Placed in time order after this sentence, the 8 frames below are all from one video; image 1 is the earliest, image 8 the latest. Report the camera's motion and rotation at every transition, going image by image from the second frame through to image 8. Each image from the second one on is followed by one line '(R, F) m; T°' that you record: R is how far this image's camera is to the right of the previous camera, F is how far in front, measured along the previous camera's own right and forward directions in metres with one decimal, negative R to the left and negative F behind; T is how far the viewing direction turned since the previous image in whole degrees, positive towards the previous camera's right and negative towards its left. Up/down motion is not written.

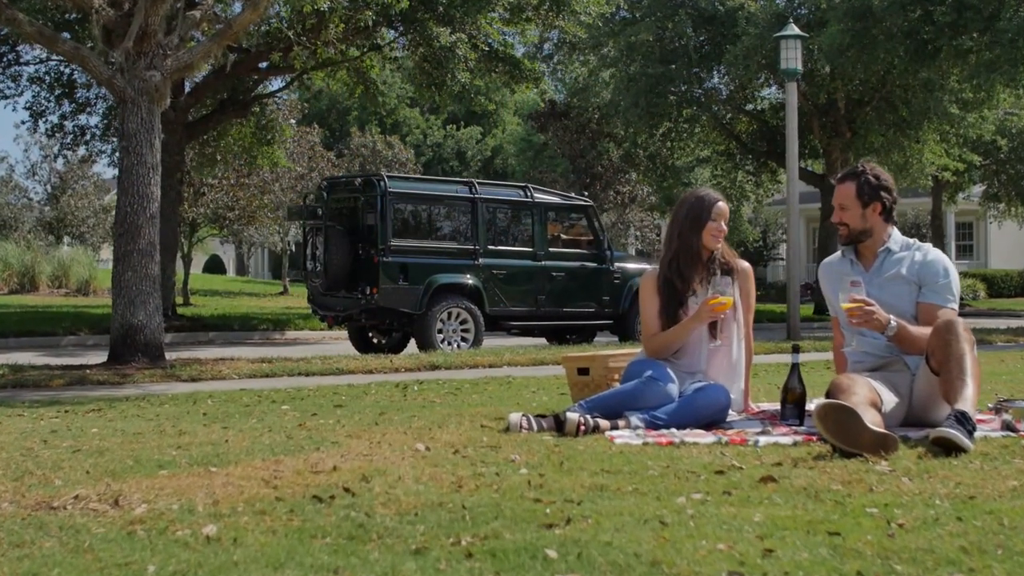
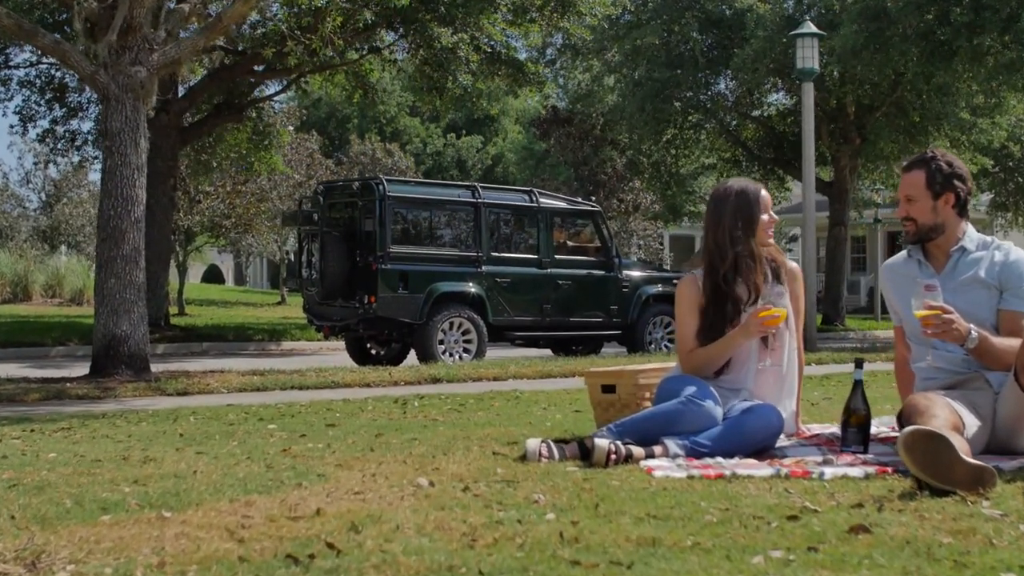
(-0.1, +0.8) m; 0°
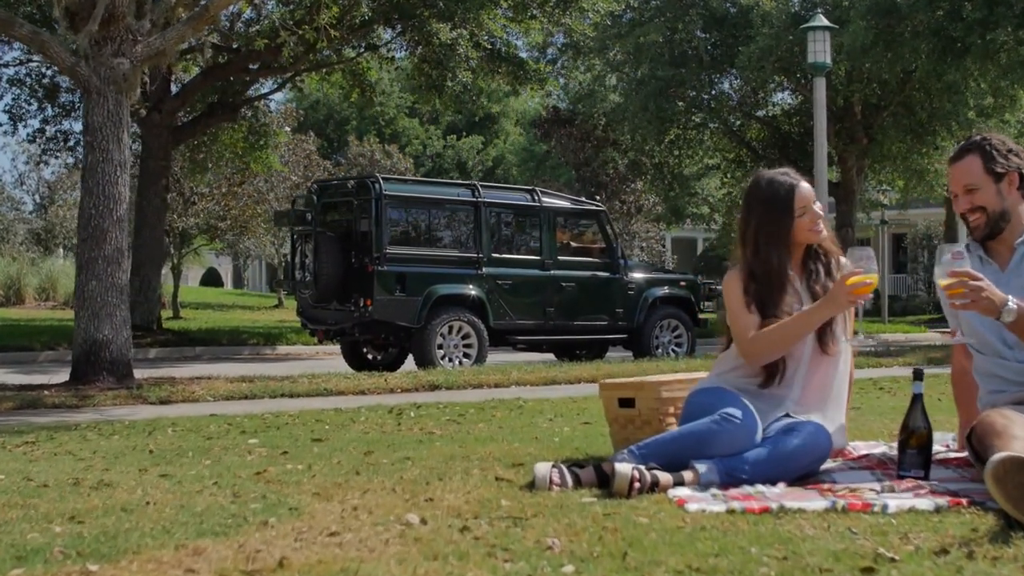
(0.0, +0.7) m; 0°
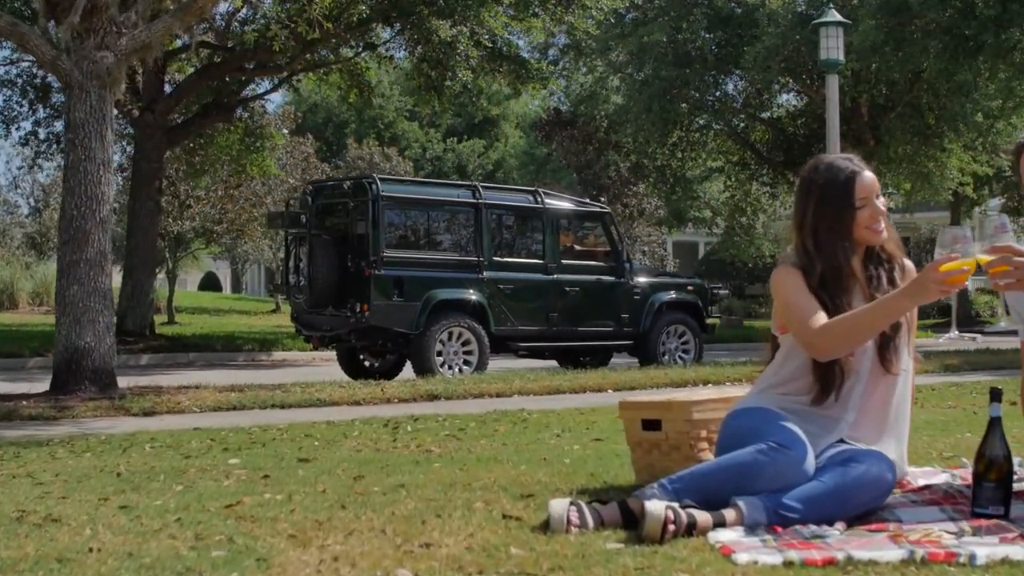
(0.0, +0.6) m; 0°
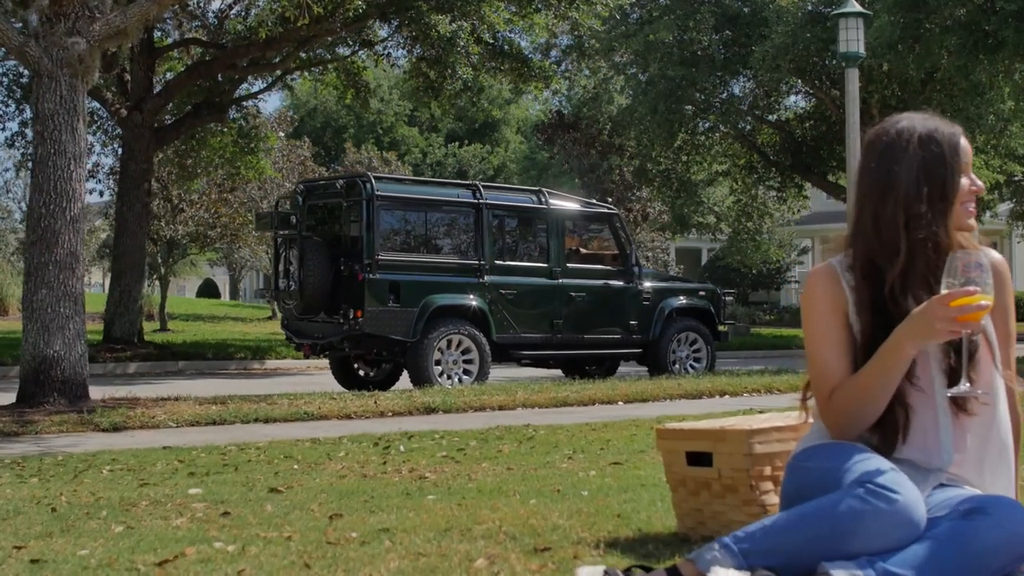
(0.0, +0.9) m; 0°
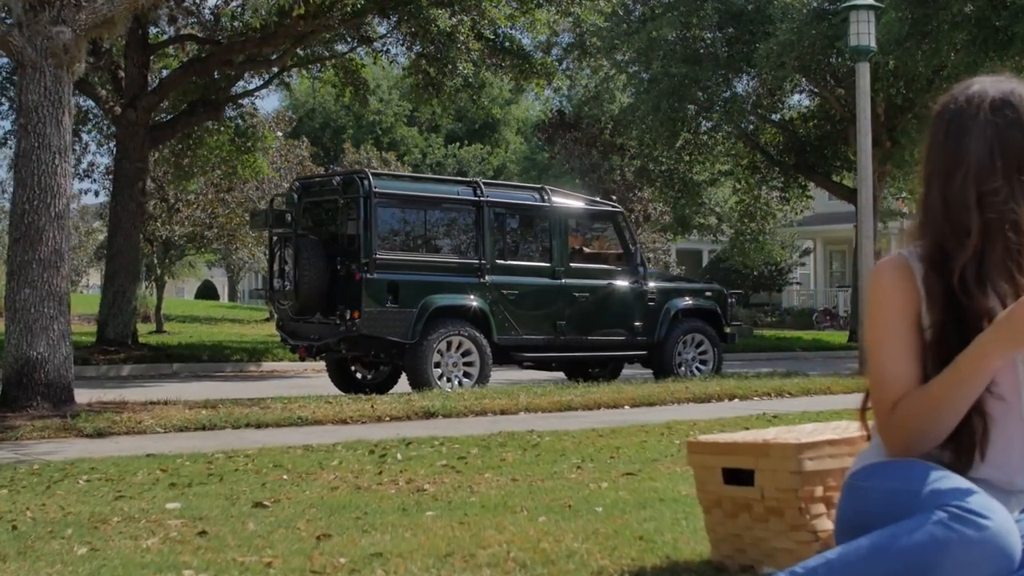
(0.0, +0.4) m; 0°
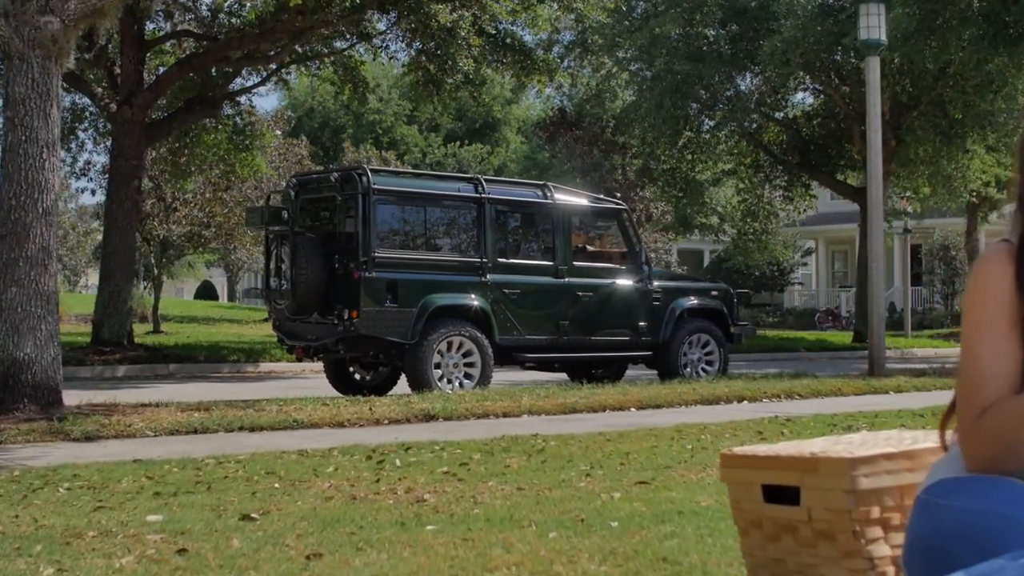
(0.0, +0.3) m; 0°
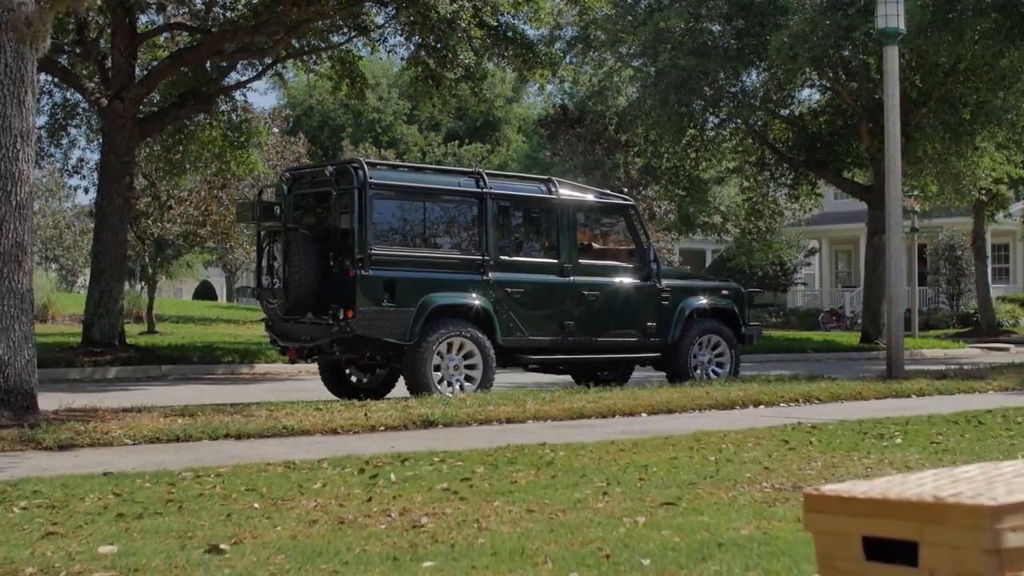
(0.0, +0.6) m; 0°
